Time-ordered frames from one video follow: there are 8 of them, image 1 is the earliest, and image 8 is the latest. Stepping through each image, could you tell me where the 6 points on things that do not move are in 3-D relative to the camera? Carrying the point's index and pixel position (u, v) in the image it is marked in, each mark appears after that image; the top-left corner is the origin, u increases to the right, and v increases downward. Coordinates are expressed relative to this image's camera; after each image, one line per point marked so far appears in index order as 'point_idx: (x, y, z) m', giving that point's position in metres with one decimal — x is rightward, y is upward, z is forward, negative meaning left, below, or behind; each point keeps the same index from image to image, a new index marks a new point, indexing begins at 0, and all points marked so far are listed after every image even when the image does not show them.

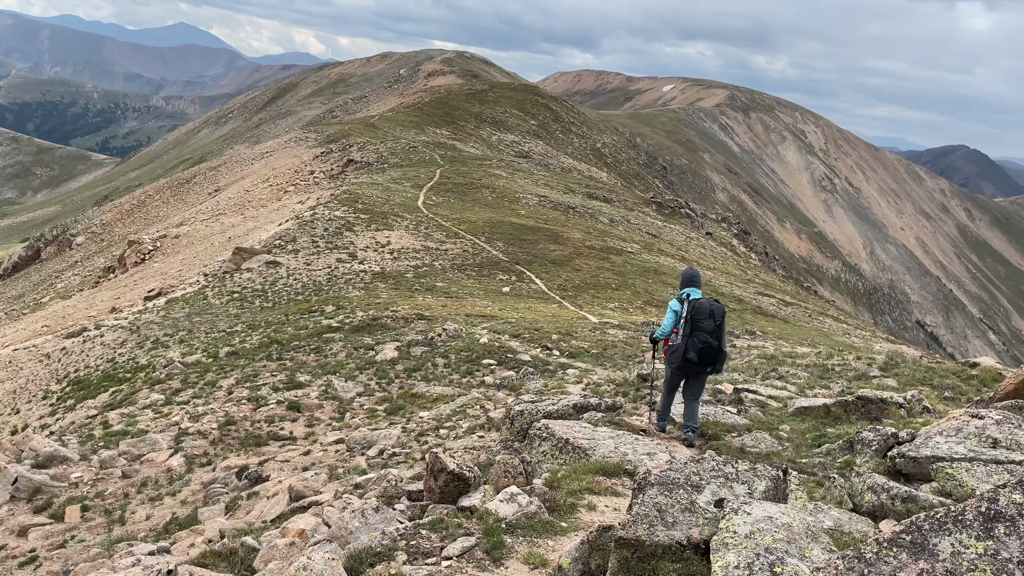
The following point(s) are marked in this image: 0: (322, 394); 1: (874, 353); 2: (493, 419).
0: (-4.3, -2.4, +18.4) m
1: (+6.4, -1.1, +14.4) m
2: (-0.3, -1.9, +12.0) m
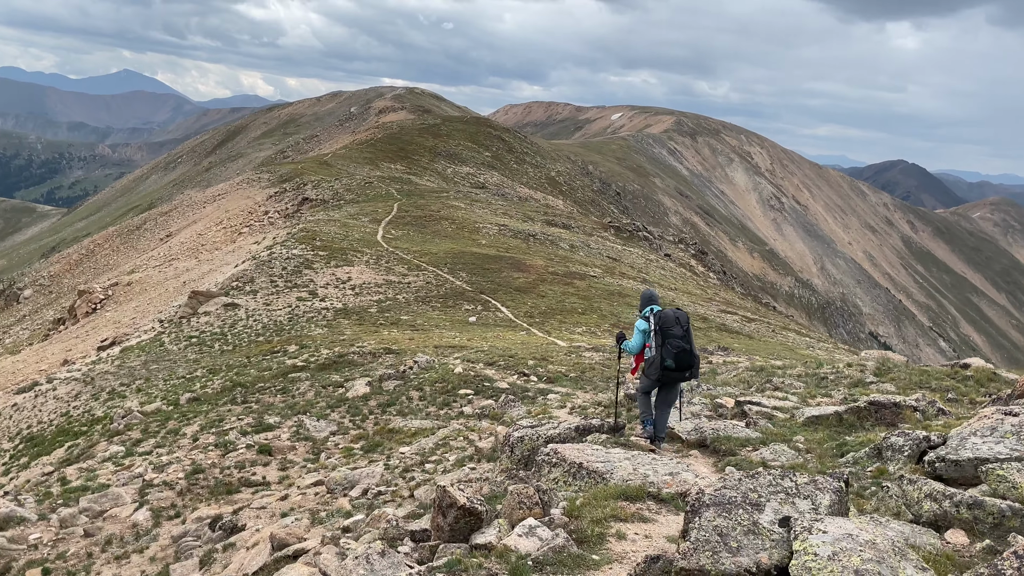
0: (-4.7, -3.2, +17.6) m
1: (+6.1, -1.2, +14.1) m
2: (-0.4, -2.2, +11.4) m
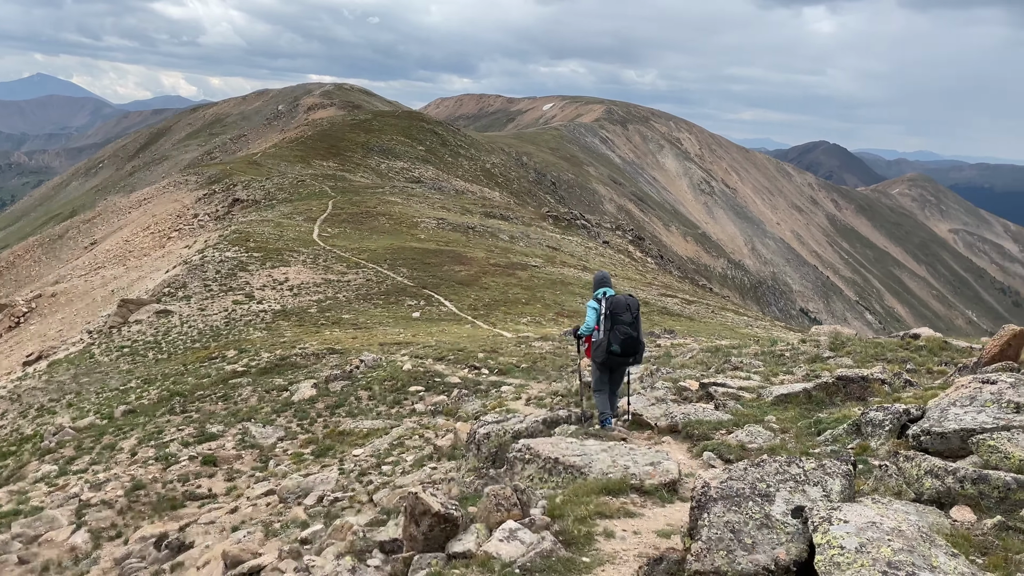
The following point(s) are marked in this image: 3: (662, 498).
0: (-5.6, -3.2, +16.8) m
1: (+5.3, -0.8, +14.2) m
2: (-1.0, -2.1, +11.0) m
3: (+1.0, -1.4, +5.5) m
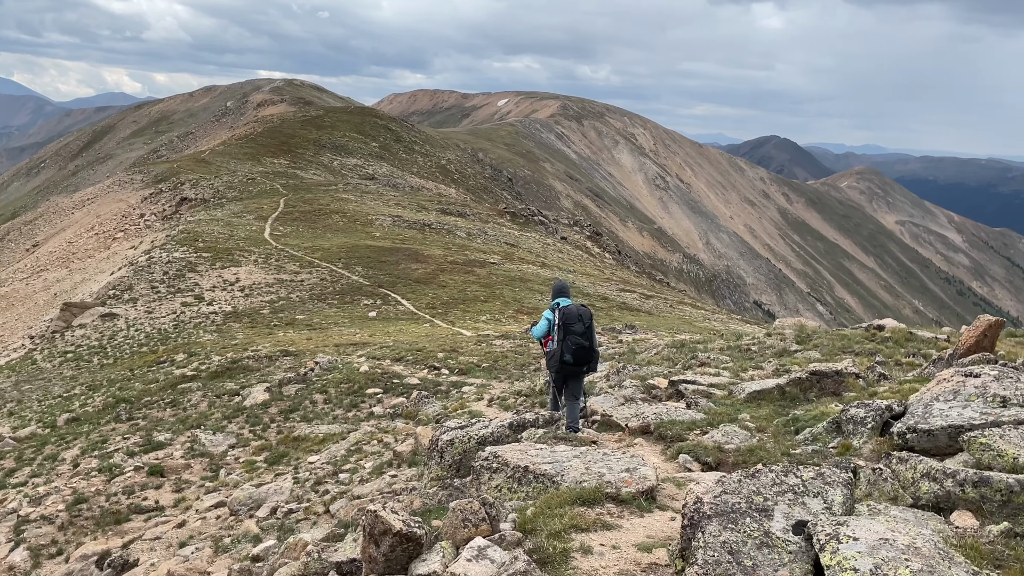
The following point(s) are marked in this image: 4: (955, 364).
0: (-6.4, -3.2, +16.2) m
1: (+4.6, -0.7, +14.1) m
2: (-1.4, -2.1, +10.5) m
3: (+0.8, -1.4, +5.2) m
4: (+4.4, -0.8, +8.0) m
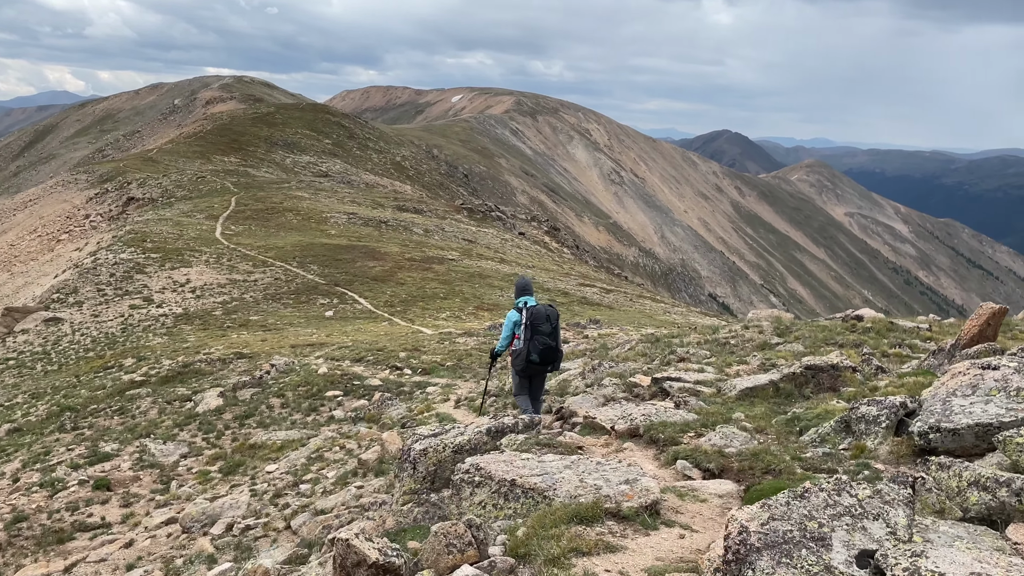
0: (-7.0, -3.3, +15.2) m
1: (+4.0, -0.5, +13.7) m
2: (-1.8, -2.1, +9.9) m
3: (+0.7, -1.3, +4.6) m
4: (+4.1, -0.6, +7.7) m
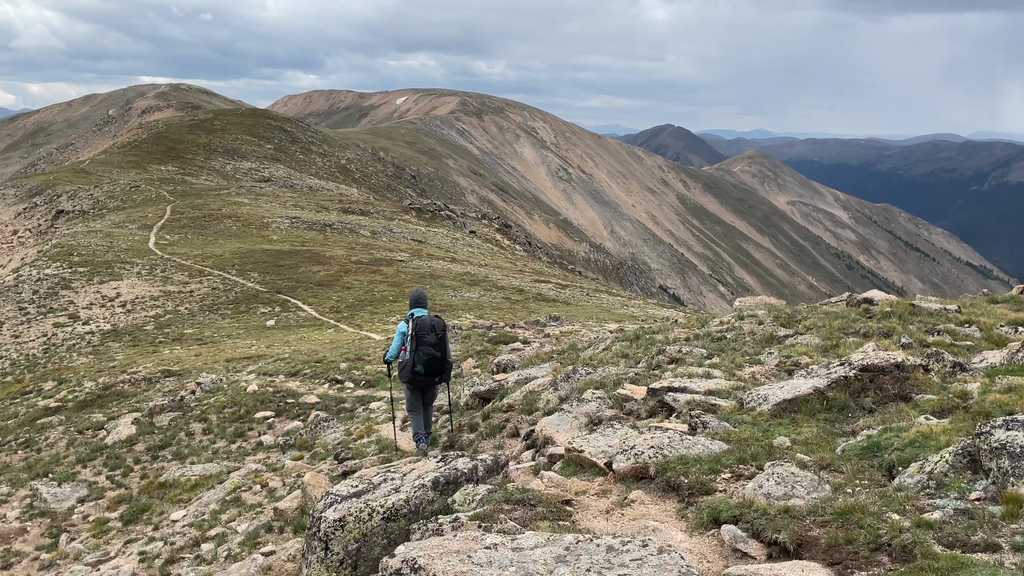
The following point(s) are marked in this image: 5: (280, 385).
0: (-7.6, -3.5, +12.8) m
1: (+3.4, -0.3, +11.9) m
2: (-2.1, -2.1, +7.7) m
3: (+0.6, -1.2, +2.7) m
4: (+3.8, -0.4, +5.9) m
5: (-5.1, -2.1, +17.9) m
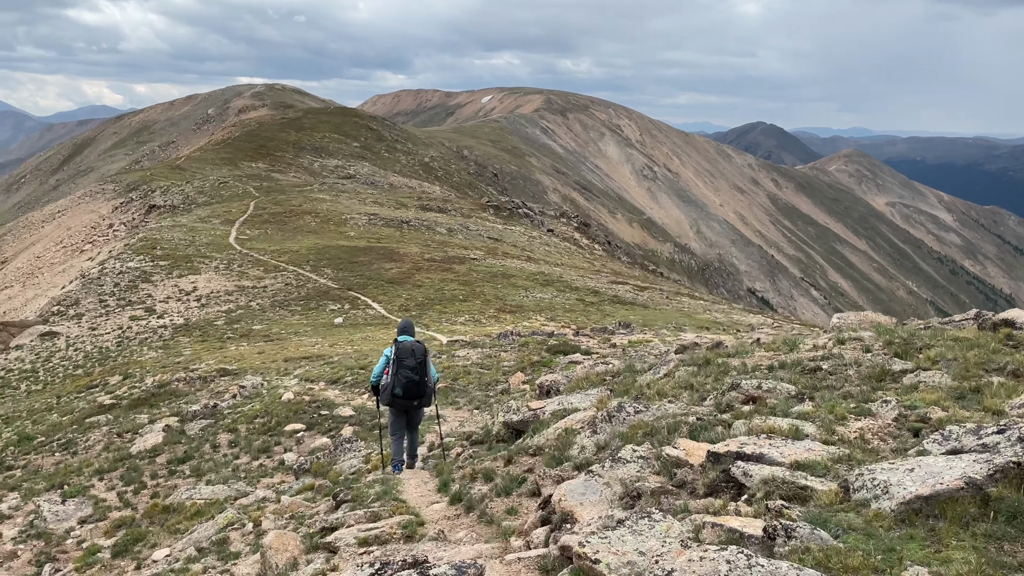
0: (-7.0, -3.5, +11.7) m
1: (+3.9, -0.5, +9.7) m
2: (-2.0, -2.2, +6.1) m
3: (+0.3, -1.4, +0.8) m
4: (+3.7, -0.6, +3.7) m
5: (-3.9, -2.1, +16.5) m
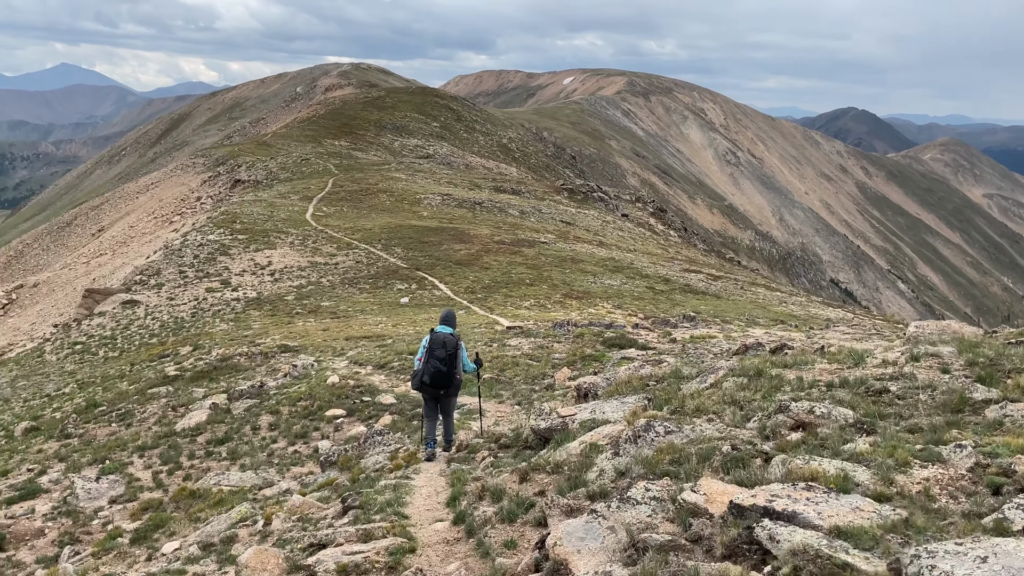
0: (-6.5, -3.1, +11.7) m
1: (+4.3, -0.6, +8.6) m
2: (-2.0, -2.1, +5.6) m
3: (-0.2, -1.5, +0.1) m
4: (+3.6, -0.8, +2.6) m
5: (-2.9, -1.8, +16.1) m
